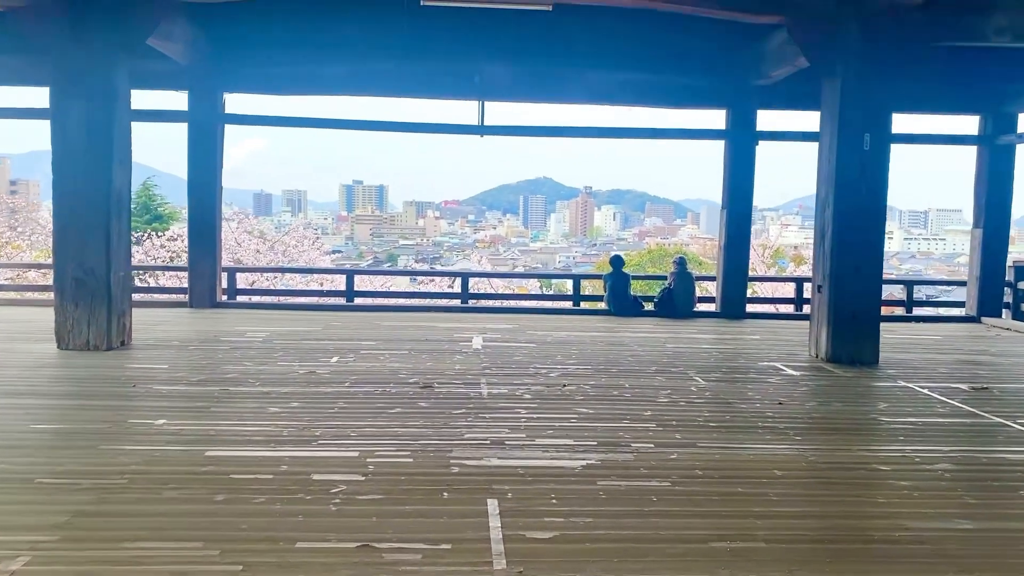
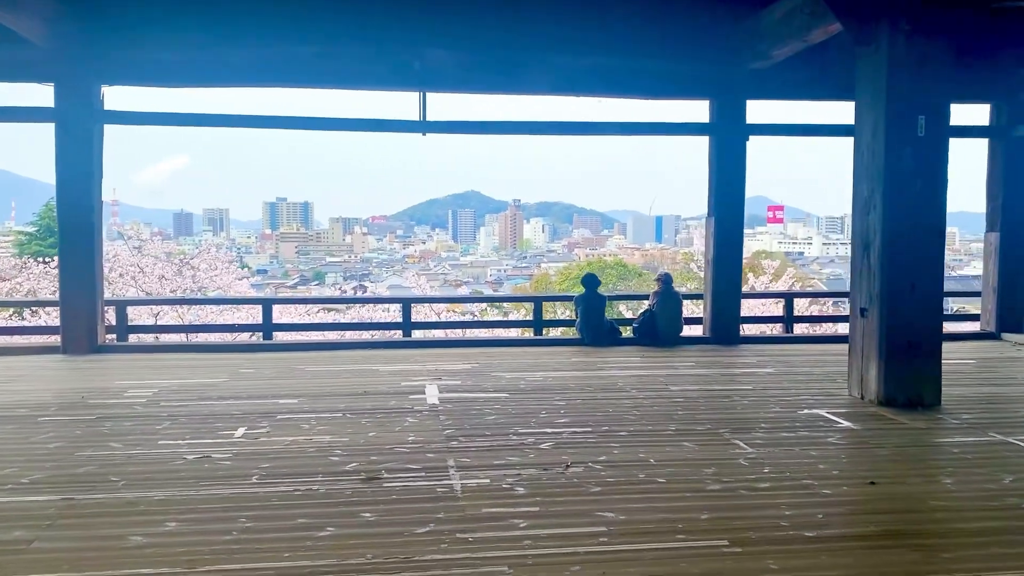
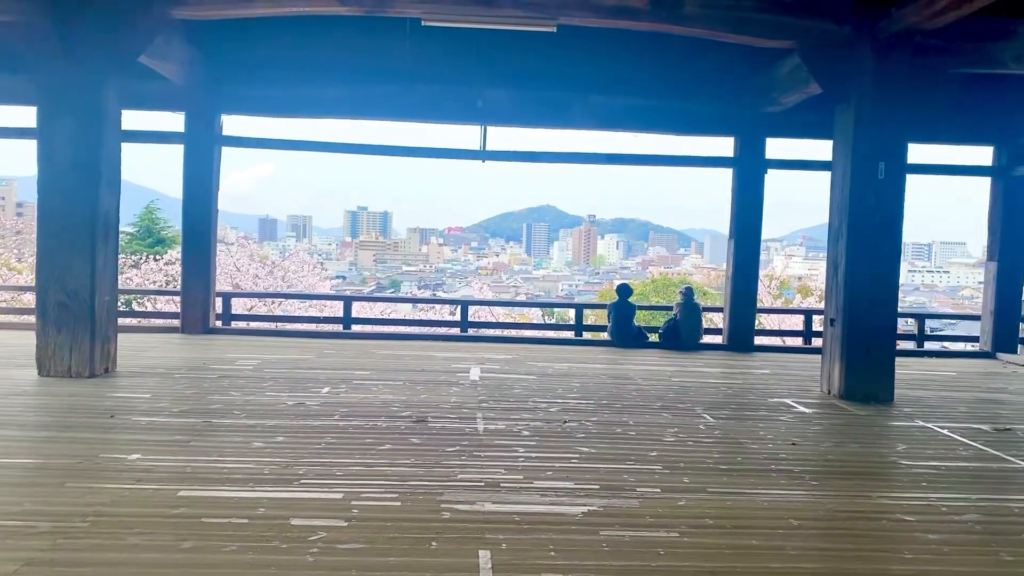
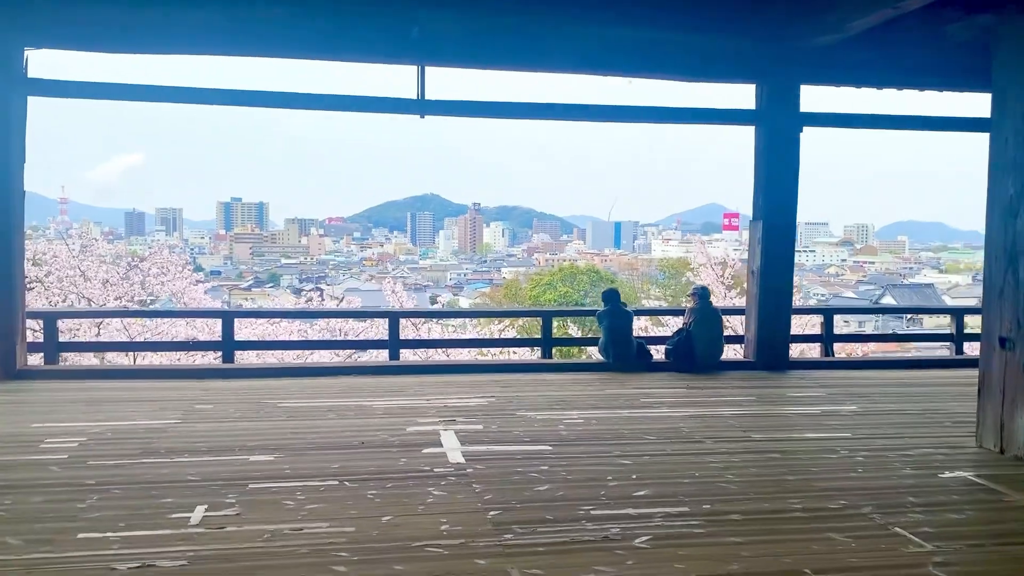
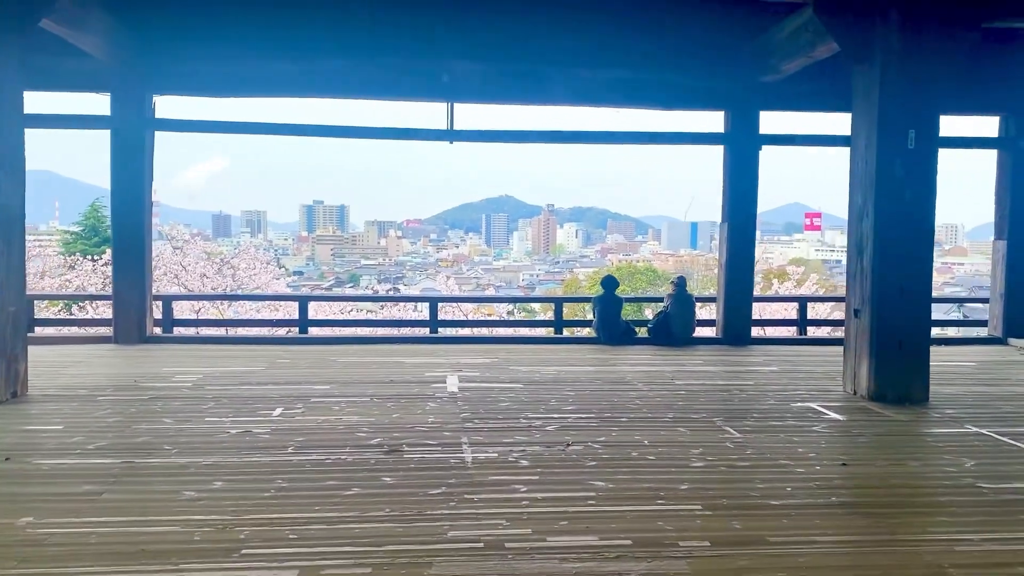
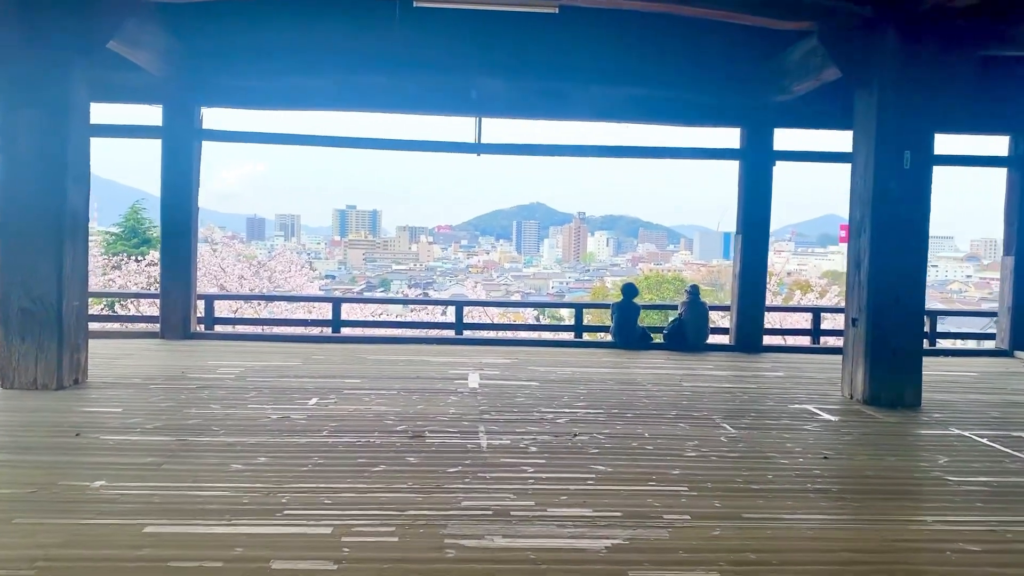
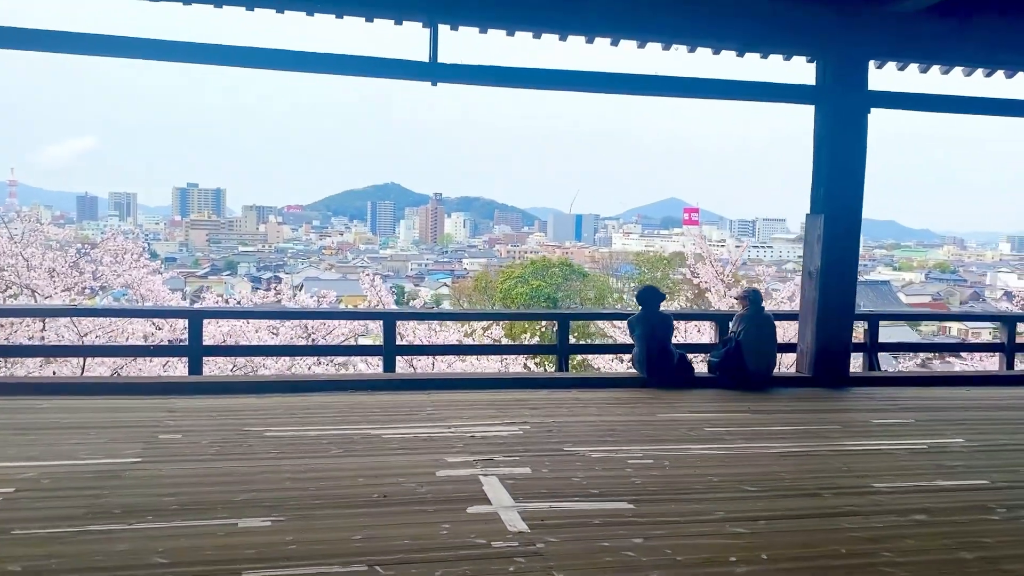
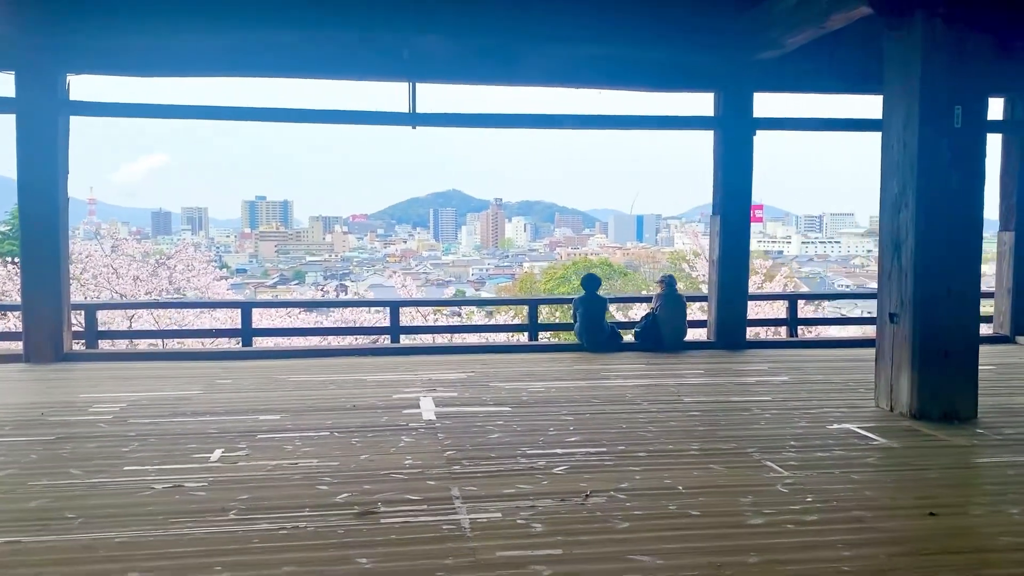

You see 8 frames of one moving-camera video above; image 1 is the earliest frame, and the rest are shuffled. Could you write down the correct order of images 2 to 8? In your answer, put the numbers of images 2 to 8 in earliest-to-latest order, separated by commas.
3, 6, 5, 2, 8, 4, 7
